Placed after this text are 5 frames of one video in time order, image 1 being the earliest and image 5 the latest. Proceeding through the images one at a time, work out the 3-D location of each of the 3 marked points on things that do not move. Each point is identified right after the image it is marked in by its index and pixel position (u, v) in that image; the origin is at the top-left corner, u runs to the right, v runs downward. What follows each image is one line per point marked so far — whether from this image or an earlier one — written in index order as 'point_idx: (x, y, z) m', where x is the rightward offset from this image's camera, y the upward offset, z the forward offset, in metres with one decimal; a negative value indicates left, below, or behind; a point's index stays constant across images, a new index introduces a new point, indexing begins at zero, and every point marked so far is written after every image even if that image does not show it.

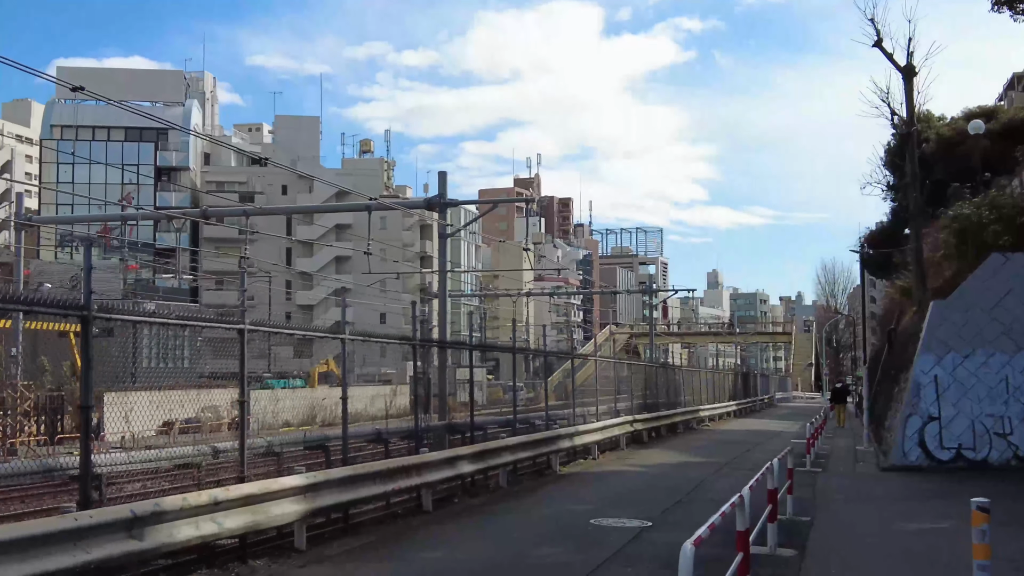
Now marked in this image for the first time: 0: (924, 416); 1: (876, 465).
0: (+7.8, -2.4, +17.7) m
1: (+7.4, -3.7, +19.2) m
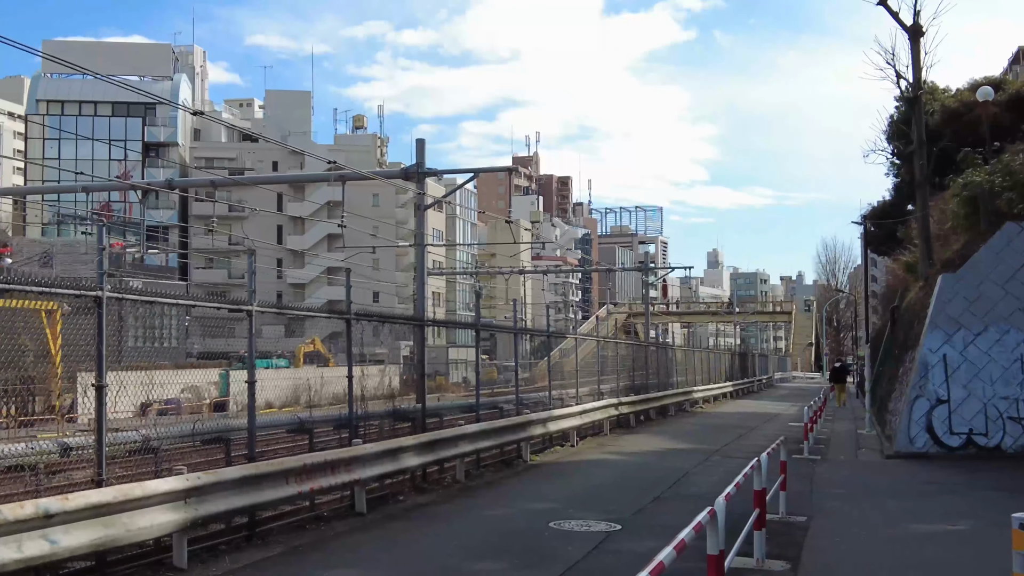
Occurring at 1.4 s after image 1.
0: (+7.6, -2.0, +17.0) m
1: (+7.1, -3.3, +18.4) m
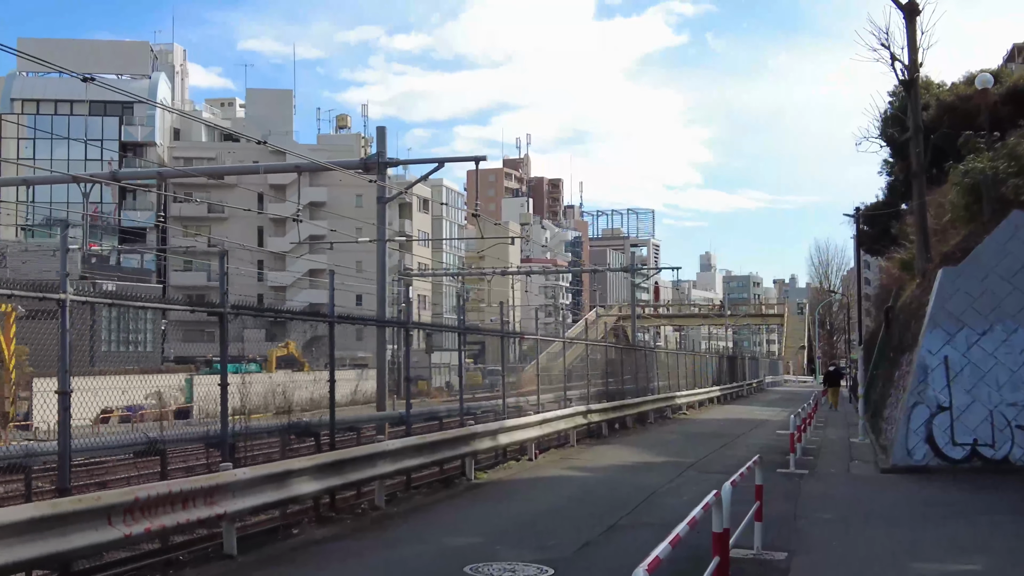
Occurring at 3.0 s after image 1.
0: (+7.1, -2.0, +16.1) m
1: (+6.7, -3.2, +17.5) m
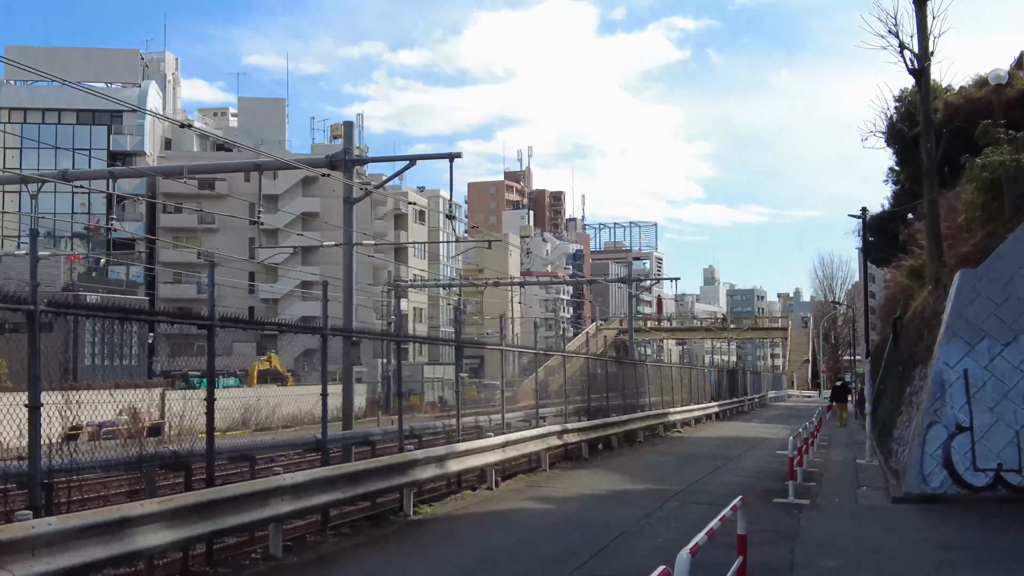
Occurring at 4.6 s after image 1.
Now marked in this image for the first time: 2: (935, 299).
0: (+6.9, -2.1, +15.1) m
1: (+6.4, -3.4, +16.5) m
2: (+8.4, -0.3, +19.0) m
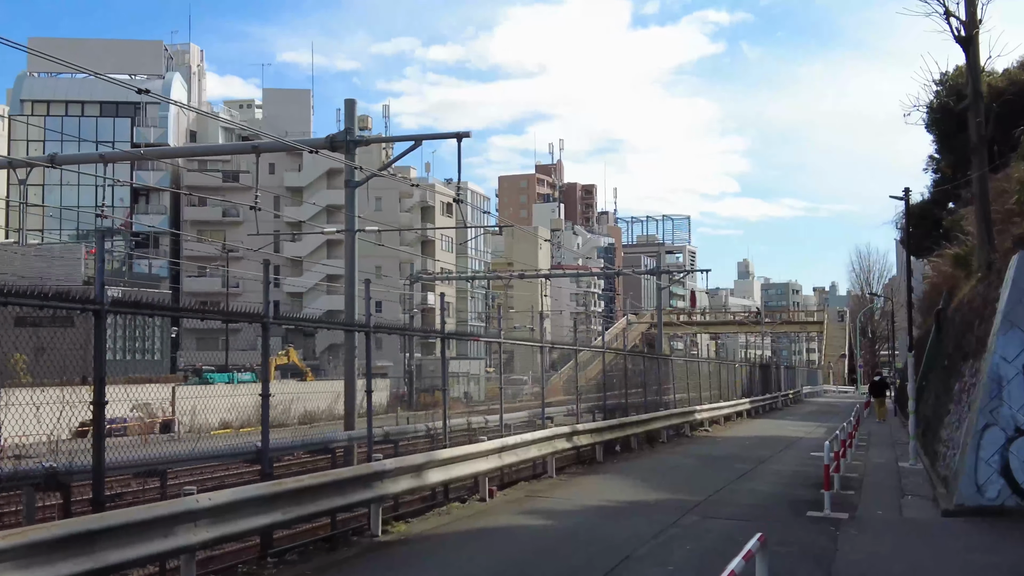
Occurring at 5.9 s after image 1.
0: (+7.1, -2.0, +14.1) m
1: (+6.8, -3.2, +15.6) m
2: (+8.8, -0.1, +17.9) m
